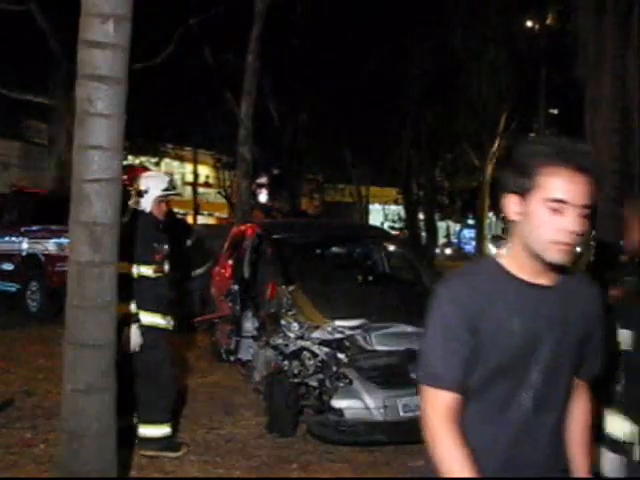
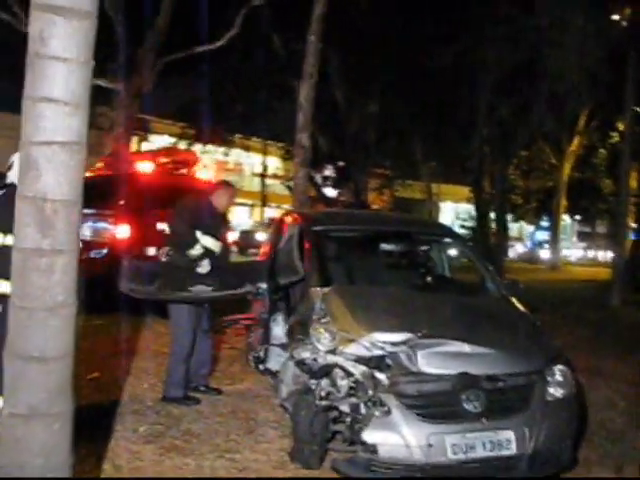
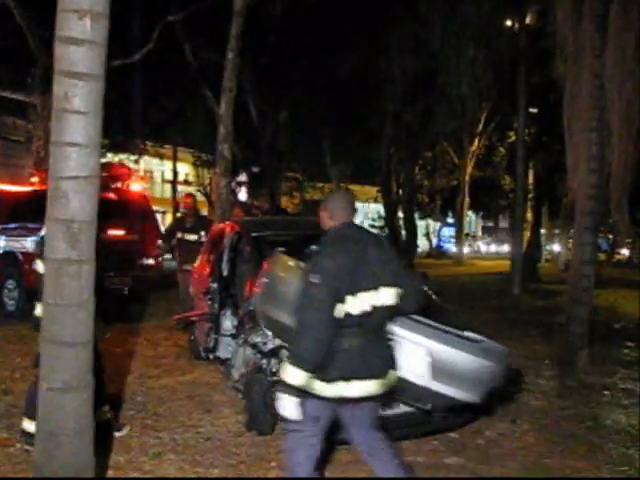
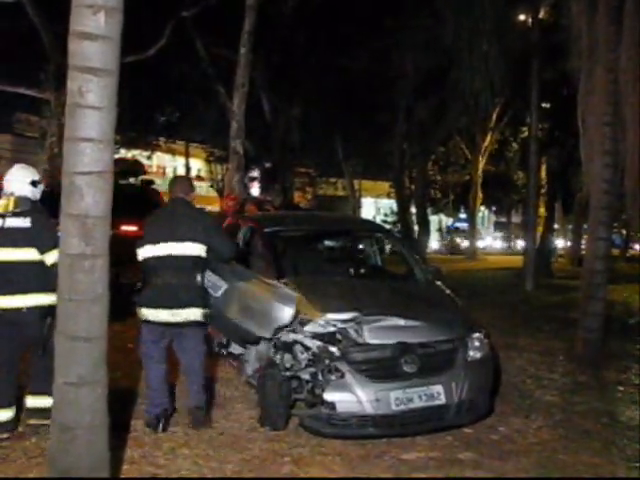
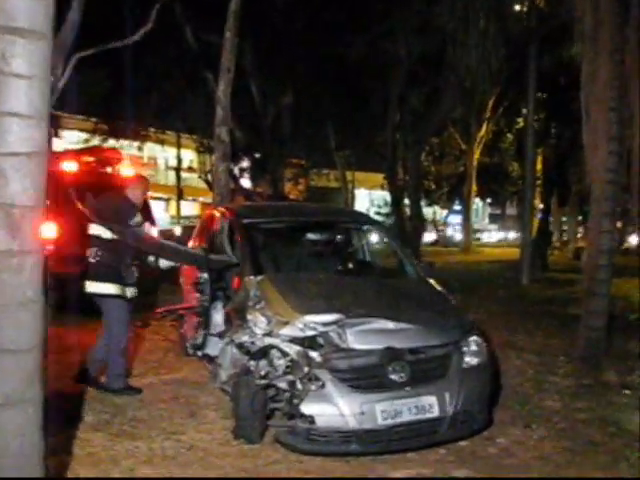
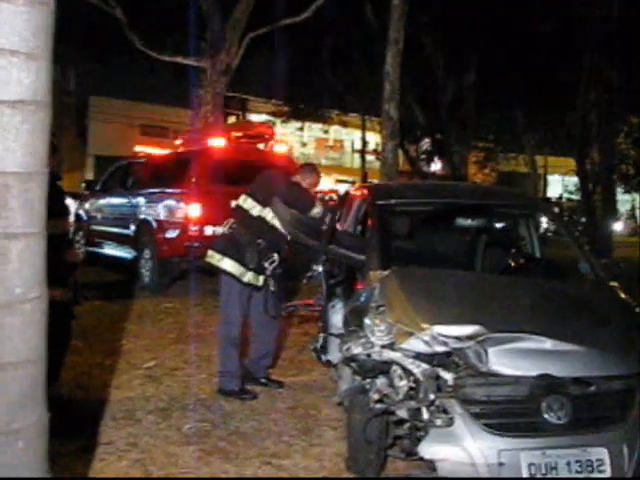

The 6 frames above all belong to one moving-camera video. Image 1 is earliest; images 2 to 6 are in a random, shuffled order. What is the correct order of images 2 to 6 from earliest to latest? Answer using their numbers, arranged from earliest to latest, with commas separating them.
3, 4, 5, 2, 6
